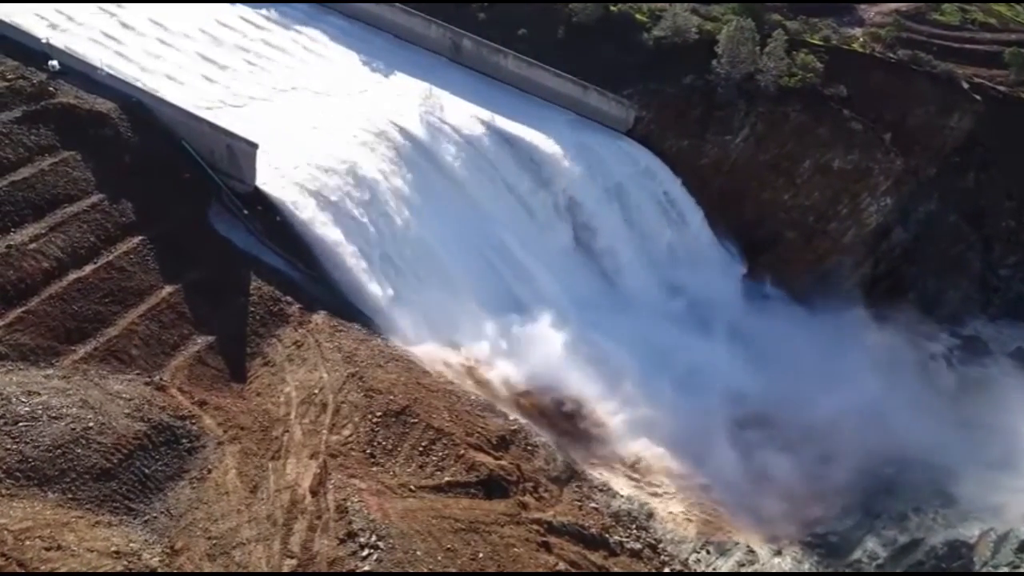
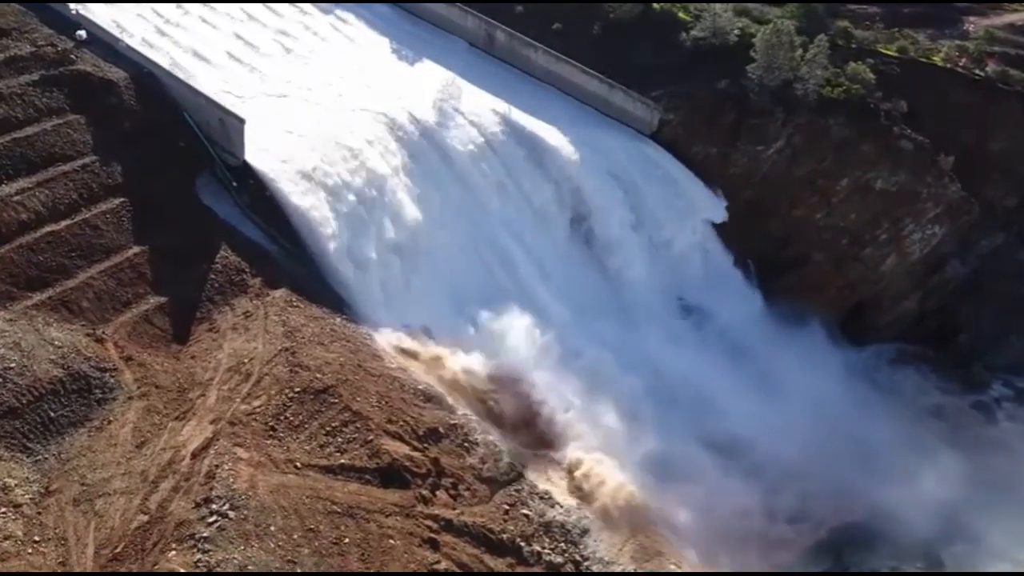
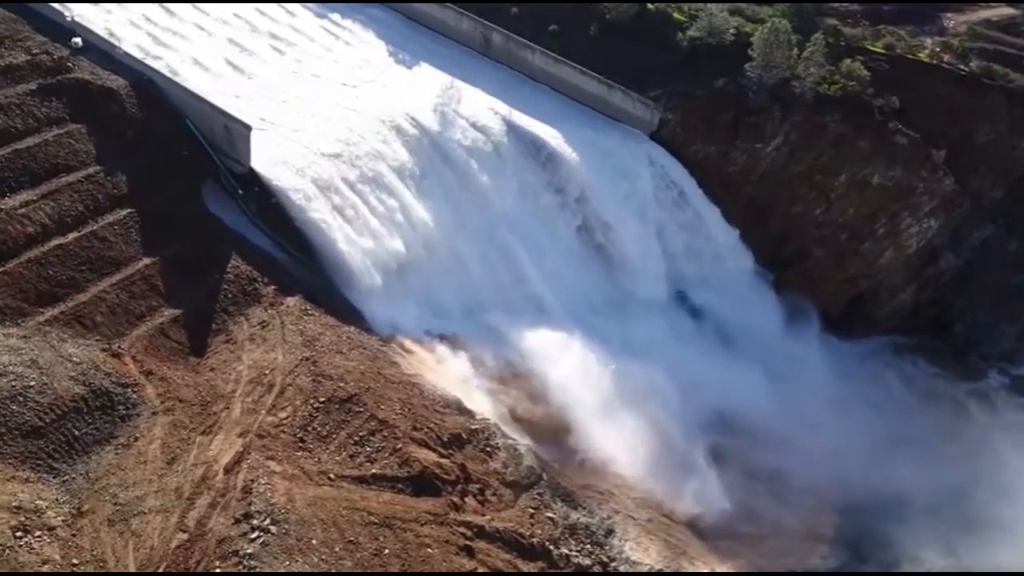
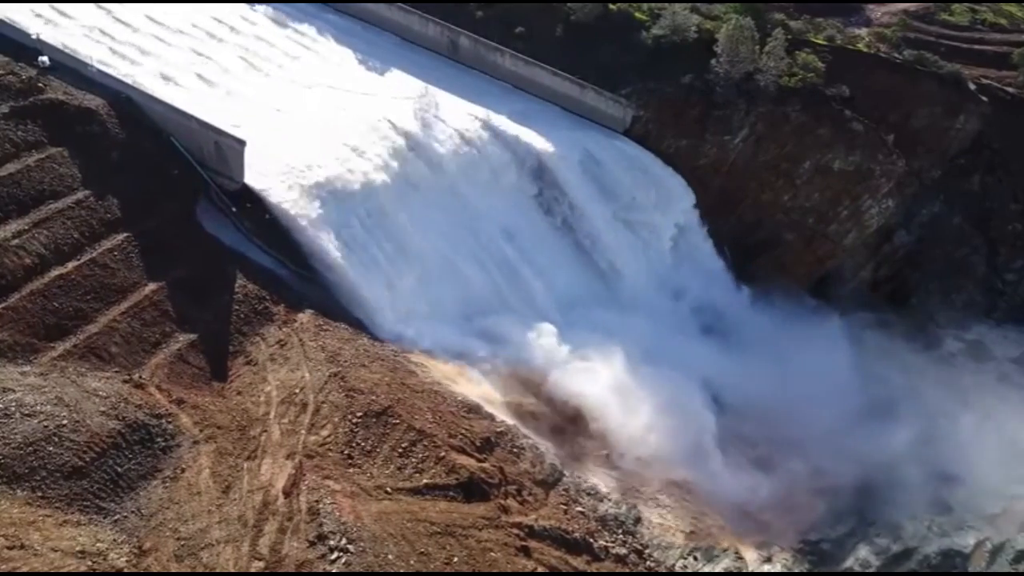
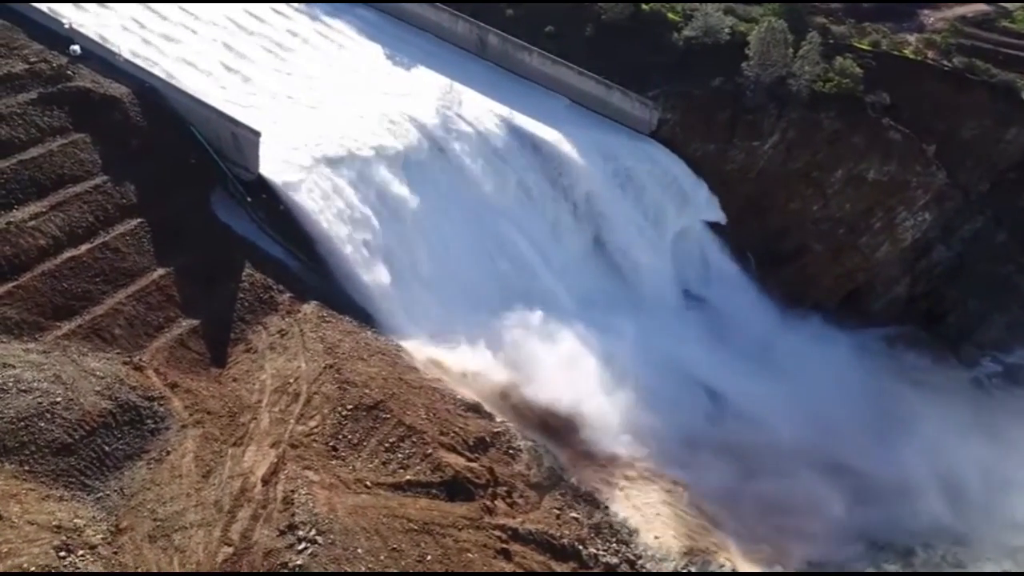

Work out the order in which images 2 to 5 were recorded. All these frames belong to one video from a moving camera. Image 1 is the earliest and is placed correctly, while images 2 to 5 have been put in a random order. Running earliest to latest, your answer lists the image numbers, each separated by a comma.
4, 5, 3, 2
